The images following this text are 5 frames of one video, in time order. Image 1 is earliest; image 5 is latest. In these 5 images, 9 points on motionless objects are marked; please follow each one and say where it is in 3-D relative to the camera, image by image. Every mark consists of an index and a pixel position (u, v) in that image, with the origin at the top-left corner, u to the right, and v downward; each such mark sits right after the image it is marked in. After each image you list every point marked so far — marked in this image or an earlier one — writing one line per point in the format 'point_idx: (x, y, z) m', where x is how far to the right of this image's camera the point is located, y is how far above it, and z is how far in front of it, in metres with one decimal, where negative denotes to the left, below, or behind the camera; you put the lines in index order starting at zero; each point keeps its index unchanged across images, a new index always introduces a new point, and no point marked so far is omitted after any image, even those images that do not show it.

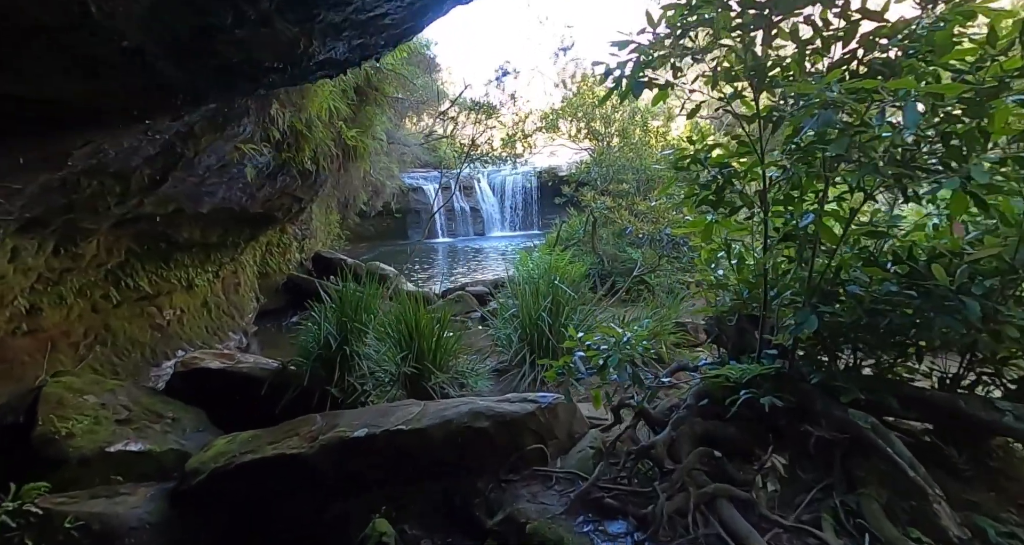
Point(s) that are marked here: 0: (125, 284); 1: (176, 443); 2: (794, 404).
0: (-3.0, -0.1, +4.5) m
1: (-1.8, -0.9, +3.1) m
2: (+0.9, -0.4, +1.7) m
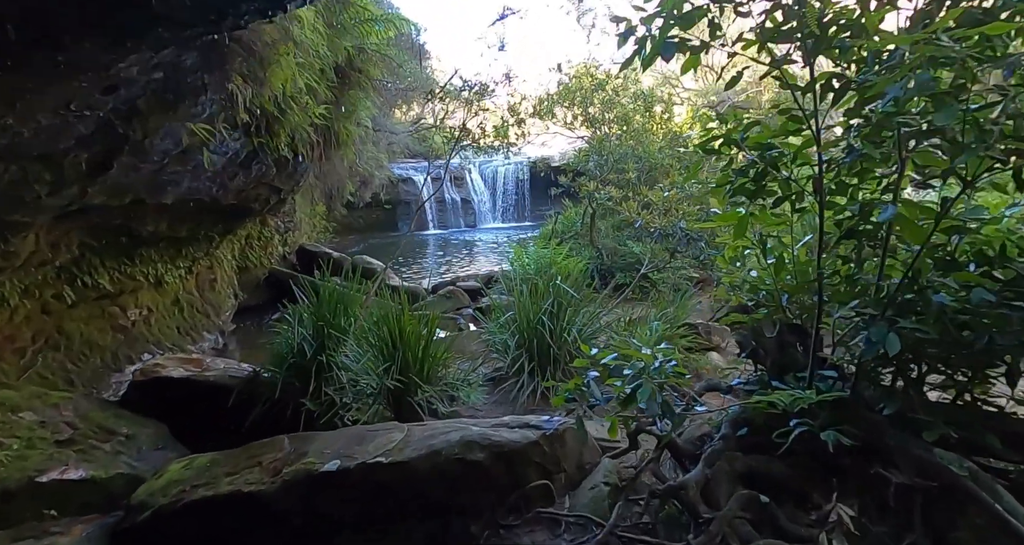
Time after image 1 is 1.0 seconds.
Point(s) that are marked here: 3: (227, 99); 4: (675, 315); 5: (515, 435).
0: (-3.1, -0.1, +4.1) m
1: (-1.8, -0.9, +2.7) m
2: (+0.9, -0.4, +1.4) m
3: (-1.4, +0.9, +2.9) m
4: (+1.0, -0.3, +3.5) m
5: (0.0, -0.5, +1.9) m
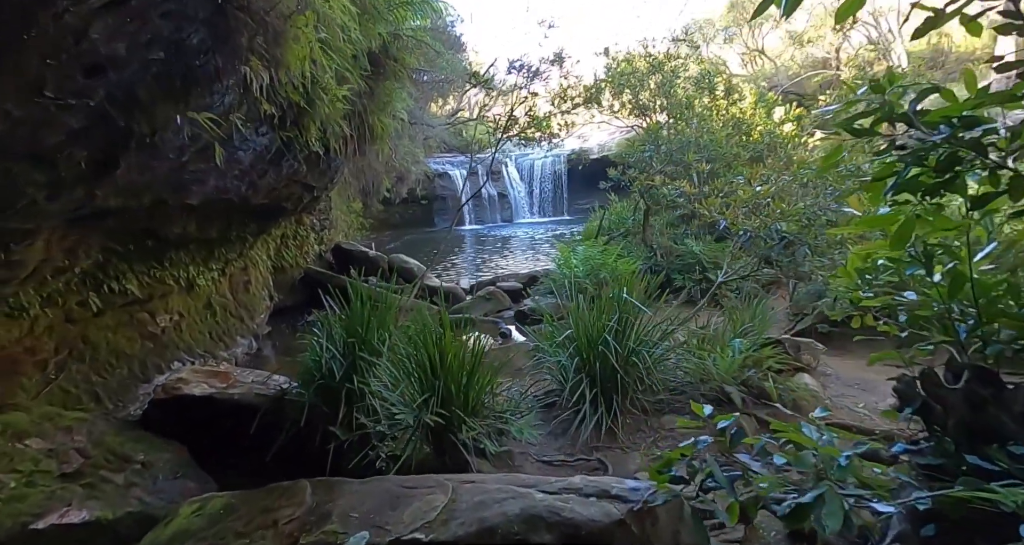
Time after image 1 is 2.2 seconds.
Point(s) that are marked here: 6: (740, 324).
0: (-2.7, -0.1, +3.9) m
1: (-1.6, -1.0, +2.4) m
2: (+1.0, -0.5, +0.9) m
3: (-1.2, +0.8, +2.5) m
4: (+1.3, -0.3, +3.0) m
5: (+0.2, -0.6, +1.4) m
6: (+1.2, -0.3, +3.1) m
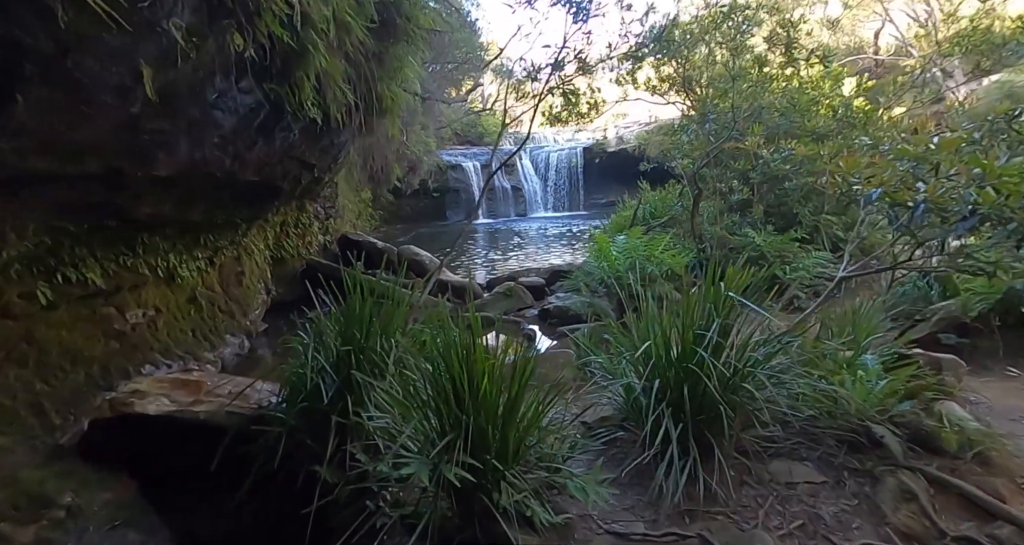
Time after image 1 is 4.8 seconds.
0: (-2.5, 0.0, +3.2) m
1: (-1.4, -0.9, +1.8) m
2: (+1.2, -0.5, +0.2) m
3: (-1.0, +0.9, +1.8) m
4: (+1.5, -0.3, +2.3) m
5: (+0.3, -0.6, +0.7) m
6: (+1.4, -0.3, +2.4) m
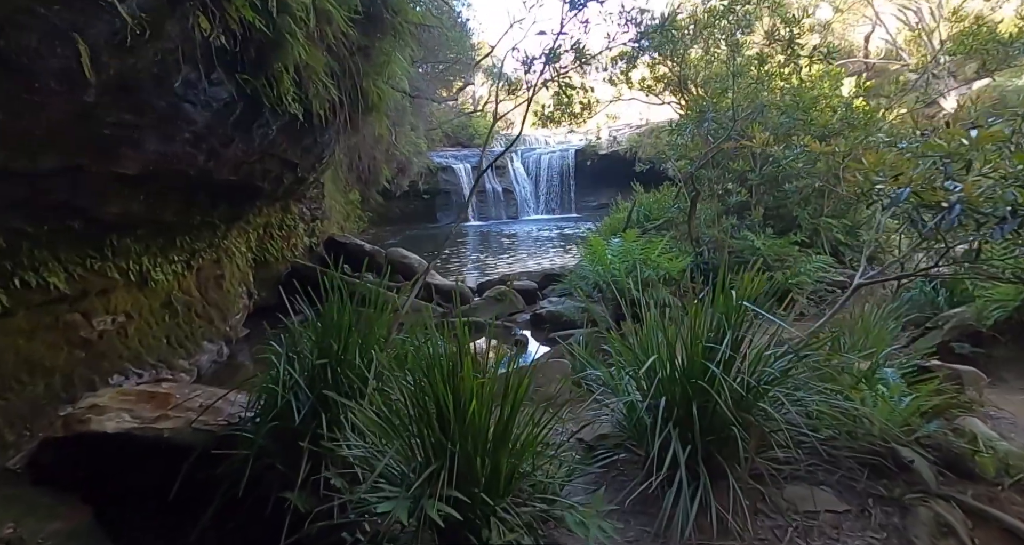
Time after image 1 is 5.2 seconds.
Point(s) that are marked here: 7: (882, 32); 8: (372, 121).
0: (-2.6, -0.1, +3.0) m
1: (-1.4, -0.9, +1.6) m
2: (+1.2, -0.5, 0.0) m
3: (-1.0, +0.9, +1.6) m
4: (+1.5, -0.3, +2.1) m
5: (+0.3, -0.6, +0.6) m
6: (+1.4, -0.3, +2.2) m
7: (+5.8, +3.8, +9.0) m
8: (-1.1, +1.2, +4.4) m
